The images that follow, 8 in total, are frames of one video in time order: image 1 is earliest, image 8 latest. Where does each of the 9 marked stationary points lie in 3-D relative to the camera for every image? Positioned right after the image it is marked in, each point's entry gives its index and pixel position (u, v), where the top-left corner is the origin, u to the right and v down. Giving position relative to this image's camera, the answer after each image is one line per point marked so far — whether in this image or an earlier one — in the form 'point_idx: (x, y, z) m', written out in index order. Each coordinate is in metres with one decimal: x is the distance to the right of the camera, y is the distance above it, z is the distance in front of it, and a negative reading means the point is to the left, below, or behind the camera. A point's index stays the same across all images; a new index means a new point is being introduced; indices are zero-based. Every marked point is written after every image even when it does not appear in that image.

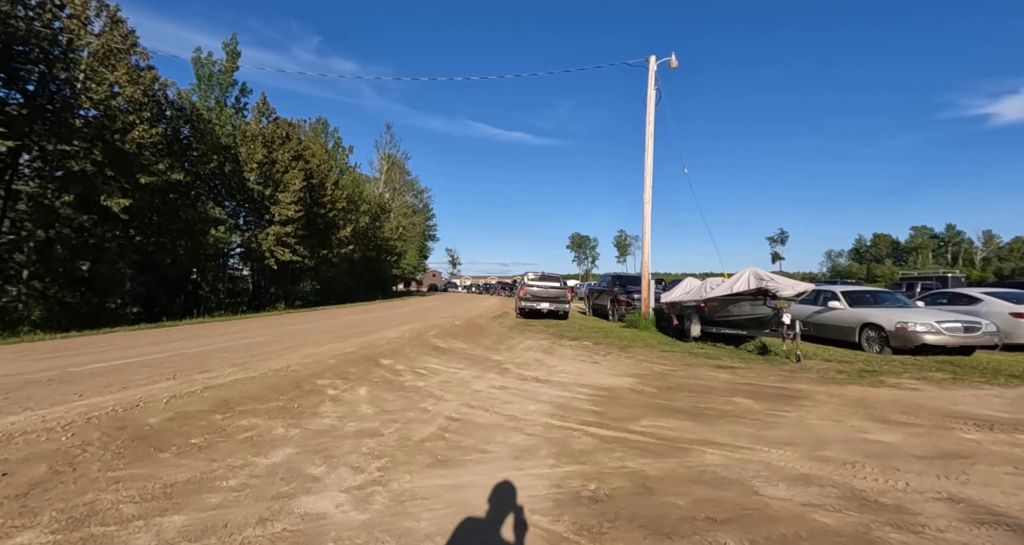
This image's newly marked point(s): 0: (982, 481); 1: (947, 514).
0: (+3.2, -1.4, +3.3) m
1: (+2.4, -1.3, +2.6) m
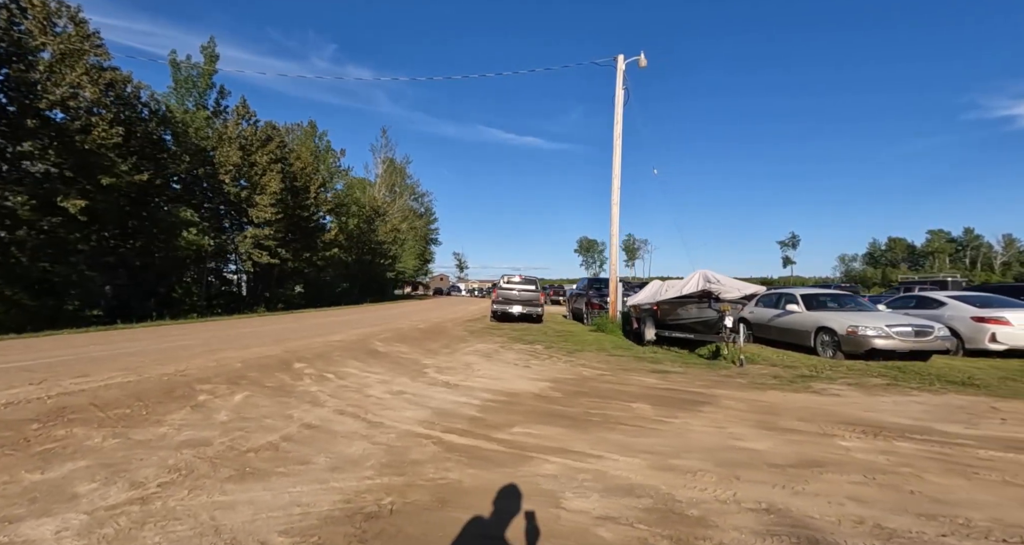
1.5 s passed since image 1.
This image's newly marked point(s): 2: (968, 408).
0: (+2.0, -1.4, +3.1) m
1: (+1.2, -1.3, +2.4) m
2: (+6.4, -1.9, +6.6) m
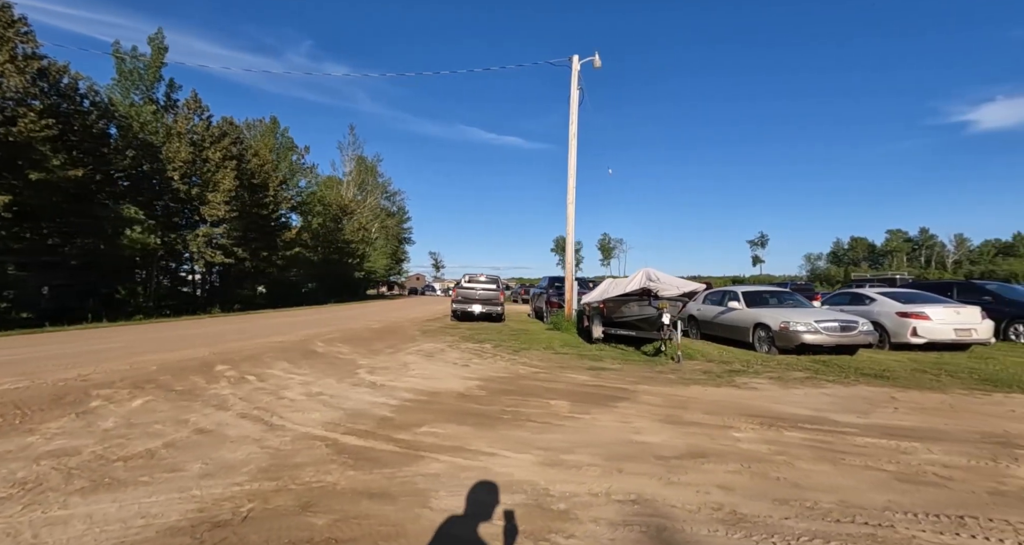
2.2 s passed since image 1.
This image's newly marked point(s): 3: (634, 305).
0: (+1.2, -1.4, +3.3) m
1: (+0.5, -1.3, +2.5) m
2: (+5.3, -1.9, +7.0) m
3: (+3.6, -1.0, +14.4) m
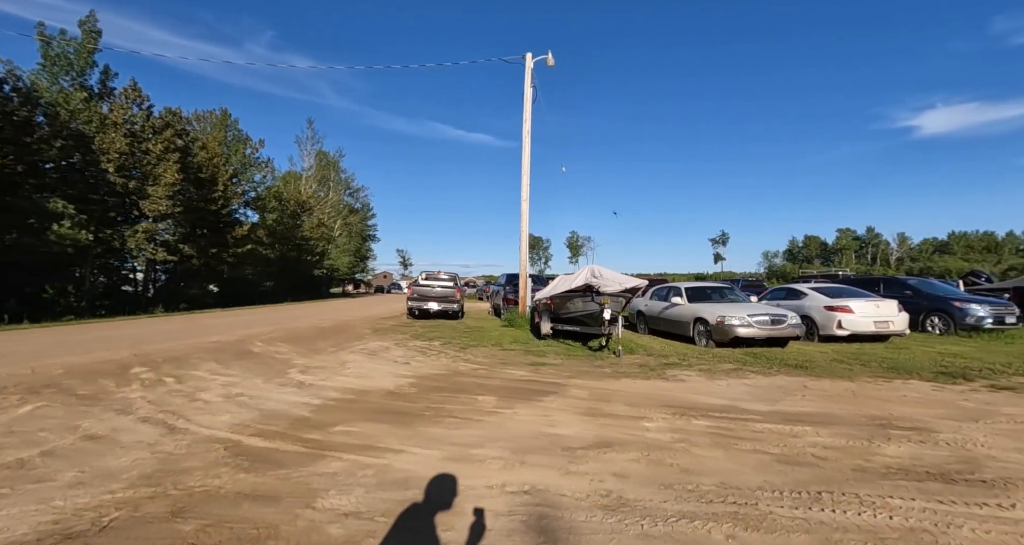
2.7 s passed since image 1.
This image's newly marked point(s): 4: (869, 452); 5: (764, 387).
0: (+0.6, -1.4, +3.4) m
1: (-0.1, -1.3, +2.5) m
2: (+4.3, -1.8, +7.5) m
3: (+2.0, -0.9, +14.6) m
4: (+2.7, -1.4, +3.7) m
5: (+4.0, -1.8, +7.7) m
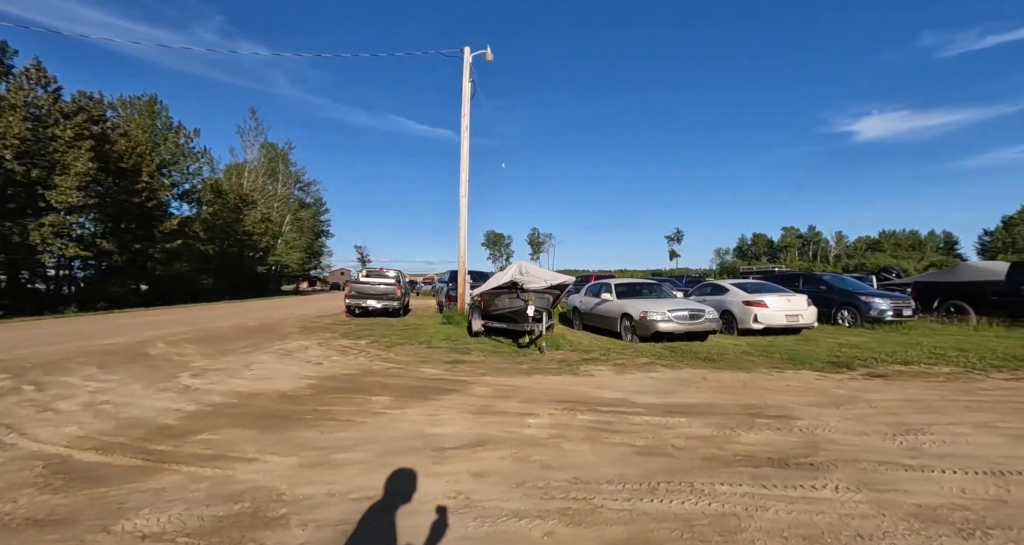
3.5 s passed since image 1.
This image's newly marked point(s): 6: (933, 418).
0: (-0.4, -1.3, +3.3) m
1: (-1.0, -1.3, +2.4) m
2: (+2.9, -1.7, +7.8) m
3: (-0.2, -0.8, +14.7) m
4: (+1.7, -1.4, +3.9) m
5: (+2.6, -1.8, +8.0) m
6: (+4.2, -1.4, +4.8) m
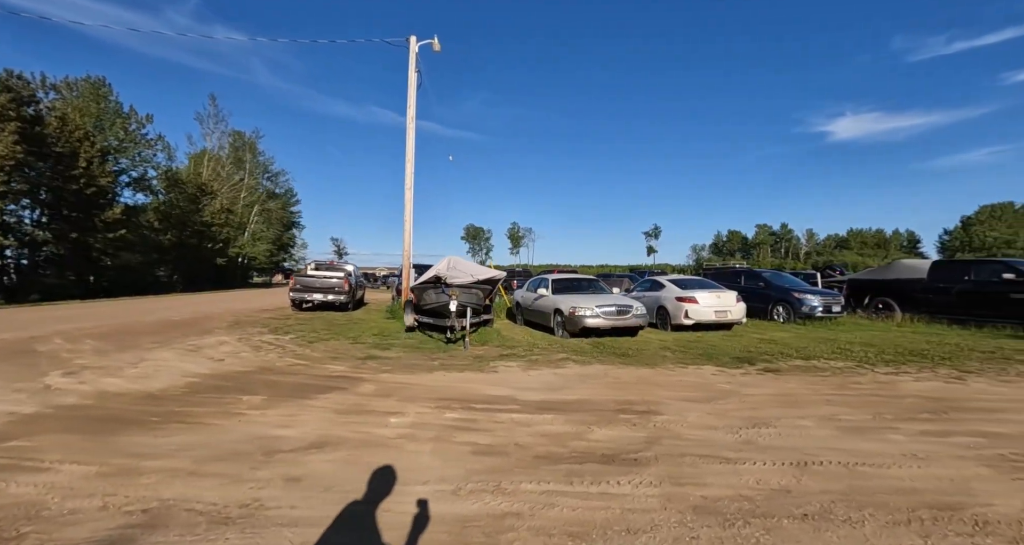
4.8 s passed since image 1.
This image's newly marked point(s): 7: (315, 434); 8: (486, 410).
0: (-1.6, -1.3, +3.1) m
1: (-2.0, -1.2, +2.2) m
2: (+1.3, -1.7, +7.9) m
3: (-2.4, -0.6, +14.5) m
4: (+0.5, -1.3, +3.9) m
5: (+1.0, -1.7, +8.1) m
6: (+2.9, -1.4, +5.0) m
7: (-1.6, -1.3, +4.0) m
8: (-0.2, -1.4, +5.0) m
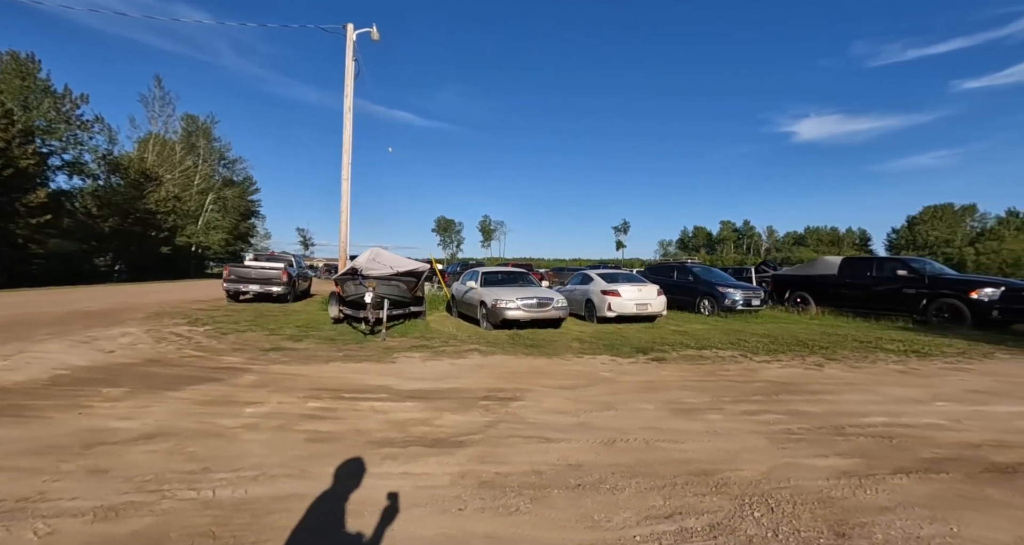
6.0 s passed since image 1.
0: (-2.7, -1.2, +3.1) m
1: (-3.1, -1.2, +2.1) m
2: (-0.4, -1.6, +8.2) m
3: (-4.7, -0.4, +14.3) m
4: (-0.8, -1.3, +4.1) m
5: (-0.8, -1.6, +8.3) m
6: (+1.5, -1.4, +5.4) m
7: (-2.9, -1.3, +4.0) m
8: (-1.6, -1.3, +5.0) m
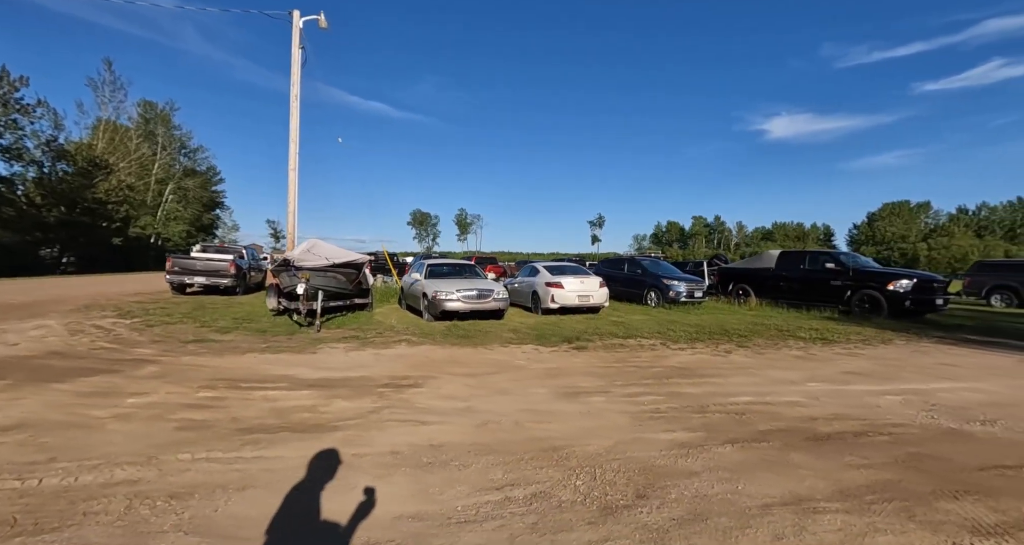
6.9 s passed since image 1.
0: (-3.6, -1.1, +3.0) m
1: (-4.0, -1.1, +1.9) m
2: (-1.7, -1.4, +8.2) m
3: (-6.5, -0.1, +13.9) m
4: (-1.8, -1.2, +4.1) m
5: (-2.1, -1.4, +8.3) m
6: (+0.4, -1.3, +5.7) m
7: (-3.9, -1.1, +3.8) m
8: (-2.7, -1.2, +5.0) m
